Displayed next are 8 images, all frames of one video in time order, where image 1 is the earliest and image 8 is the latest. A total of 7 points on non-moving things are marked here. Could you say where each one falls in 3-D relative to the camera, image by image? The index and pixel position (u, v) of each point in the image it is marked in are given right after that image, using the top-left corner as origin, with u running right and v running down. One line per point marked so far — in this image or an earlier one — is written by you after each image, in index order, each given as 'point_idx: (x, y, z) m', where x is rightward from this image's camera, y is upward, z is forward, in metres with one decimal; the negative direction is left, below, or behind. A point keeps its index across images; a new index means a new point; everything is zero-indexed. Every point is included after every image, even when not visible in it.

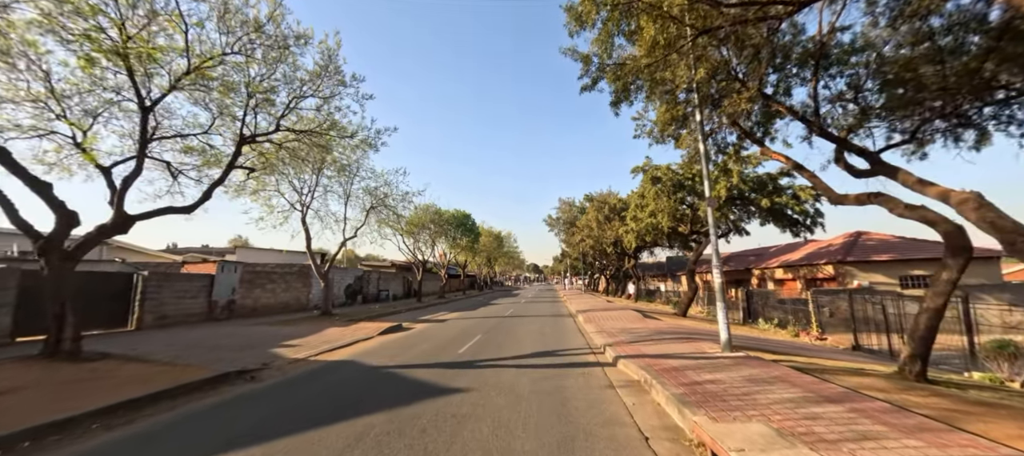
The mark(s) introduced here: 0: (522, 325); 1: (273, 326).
0: (+0.5, -4.2, +17.0) m
1: (-9.7, -4.0, +15.9) m
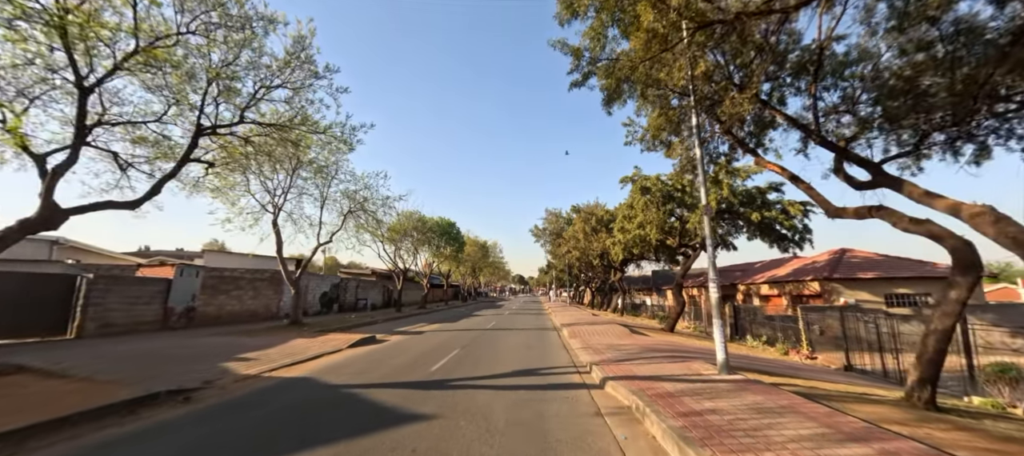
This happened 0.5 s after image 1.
0: (-0.3, -4.5, +16.1) m
1: (-10.4, -4.0, +14.7) m
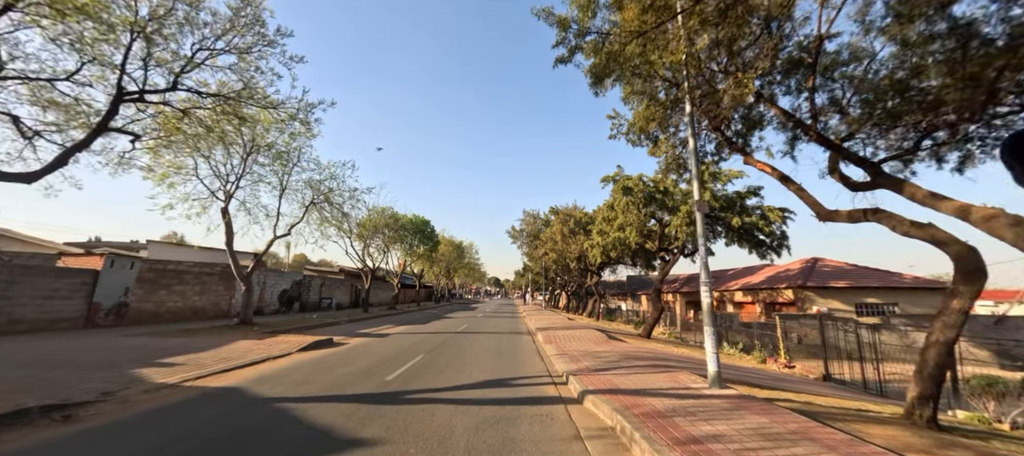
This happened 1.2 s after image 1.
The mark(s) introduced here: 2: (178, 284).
0: (-1.4, -4.4, +15.1) m
1: (-11.4, -3.6, +13.1) m
2: (-15.0, -2.5, +17.6) m
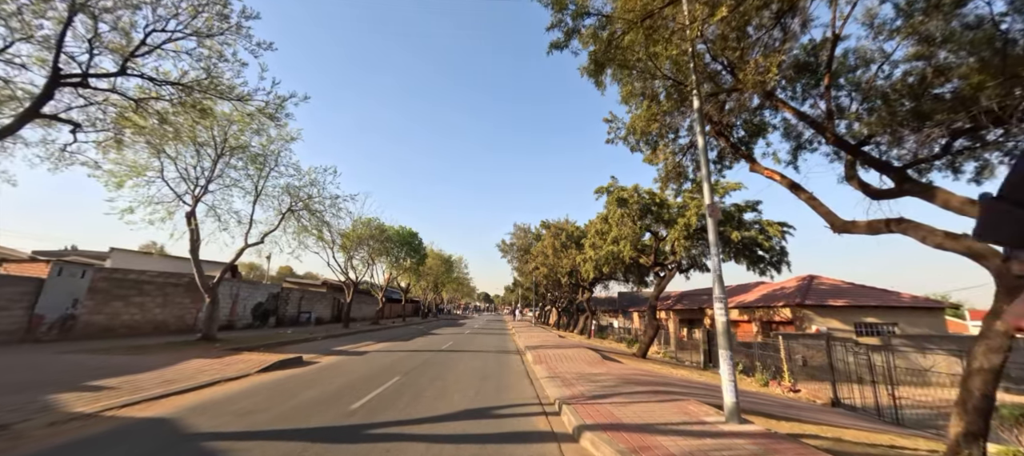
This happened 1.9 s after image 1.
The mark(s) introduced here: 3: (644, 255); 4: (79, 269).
0: (-1.9, -4.8, +13.9) m
1: (-11.8, -3.7, +11.8) m
2: (-15.4, -2.8, +16.2) m
3: (+6.4, -1.3, +19.1) m
4: (-15.5, -1.5, +14.1) m
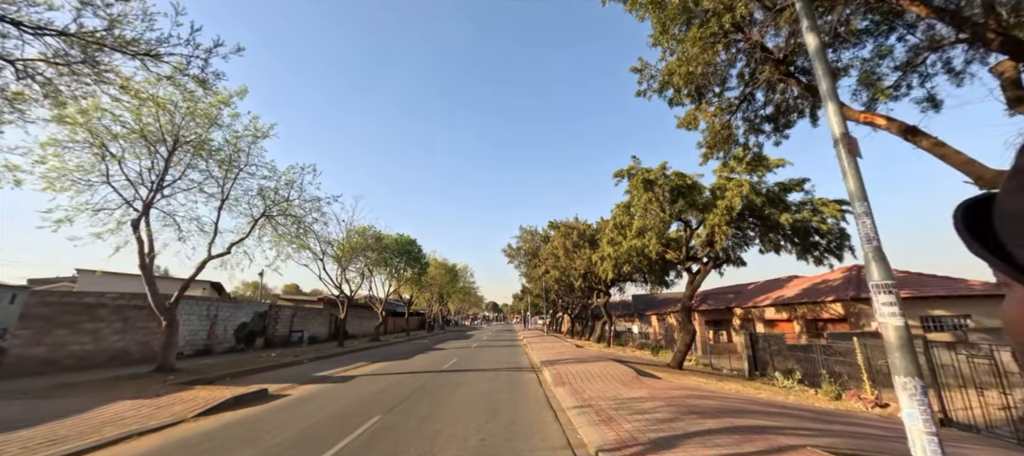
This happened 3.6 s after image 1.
0: (-1.4, -4.6, +11.5) m
1: (-11.4, -4.0, +9.4) m
2: (-15.1, -3.3, +13.9) m
3: (+6.7, -0.9, +16.6) m
4: (-15.2, -1.9, +11.8) m
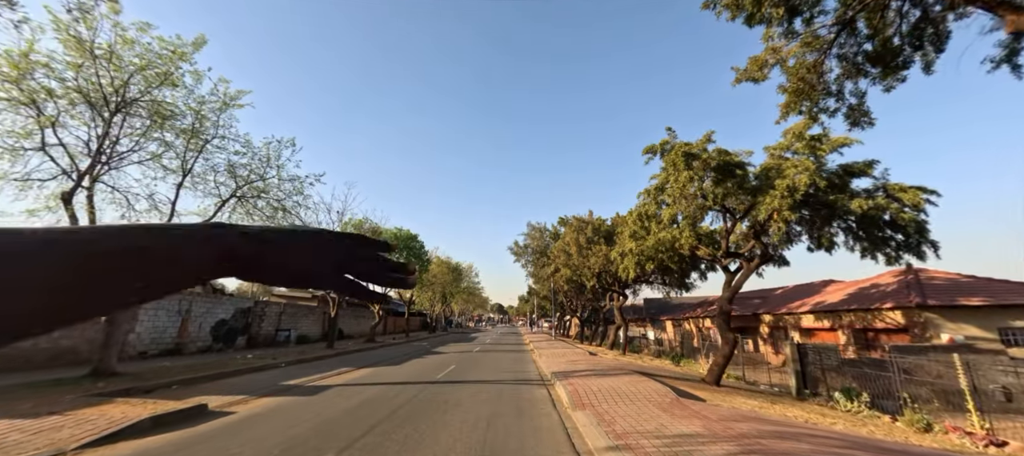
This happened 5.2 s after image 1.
0: (-1.3, -4.1, +9.2) m
1: (-11.3, -3.3, +7.3) m
2: (-14.8, -2.6, +11.9) m
3: (+7.0, -0.6, +14.2) m
4: (-15.0, -1.2, +9.8) m
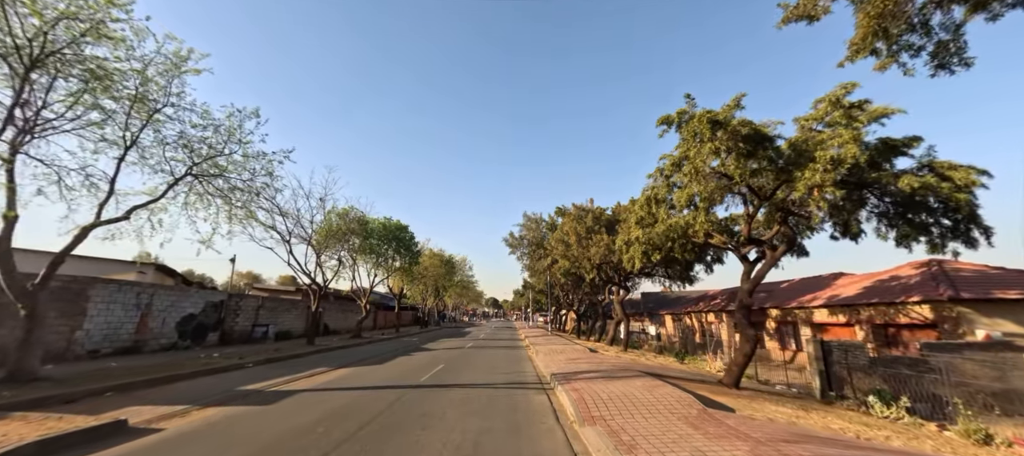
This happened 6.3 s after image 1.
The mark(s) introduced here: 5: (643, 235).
0: (-1.4, -3.7, +7.7) m
1: (-11.4, -2.9, +5.7) m
2: (-15.0, -2.1, +10.2) m
3: (+6.9, -0.1, +12.7) m
4: (-15.1, -0.7, +8.1) m
5: (+4.9, -0.3, +14.5) m
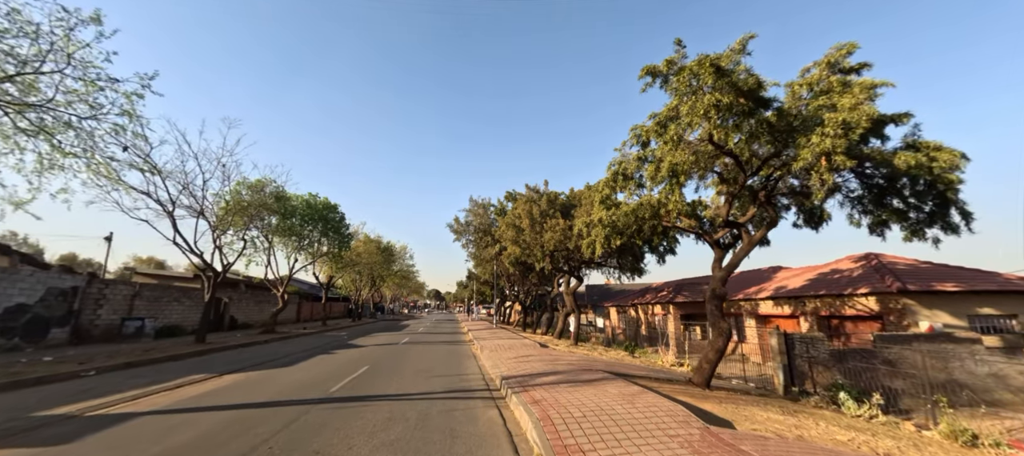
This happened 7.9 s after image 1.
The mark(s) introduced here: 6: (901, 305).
0: (-2.3, -3.0, +5.3) m
1: (-11.8, -1.9, +1.9) m
2: (-16.0, -0.9, +5.8) m
3: (+5.4, +0.5, +11.4) m
4: (-15.8, +0.4, +3.7) m
5: (+3.1, +0.4, +12.9) m
6: (+14.2, -2.8, +14.3) m
